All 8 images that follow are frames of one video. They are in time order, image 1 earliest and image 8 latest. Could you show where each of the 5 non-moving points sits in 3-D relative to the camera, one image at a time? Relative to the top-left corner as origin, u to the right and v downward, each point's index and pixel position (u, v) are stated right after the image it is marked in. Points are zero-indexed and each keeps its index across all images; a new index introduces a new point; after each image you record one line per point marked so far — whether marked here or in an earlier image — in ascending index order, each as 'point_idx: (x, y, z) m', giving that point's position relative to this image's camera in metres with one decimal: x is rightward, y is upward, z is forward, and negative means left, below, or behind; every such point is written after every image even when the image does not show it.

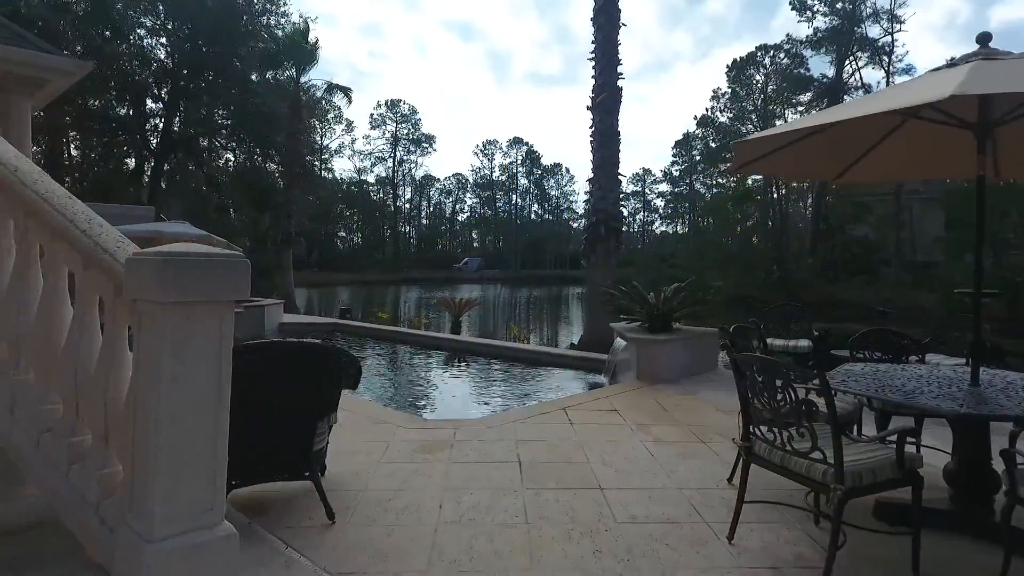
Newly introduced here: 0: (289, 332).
0: (-4.2, -0.9, +11.9) m
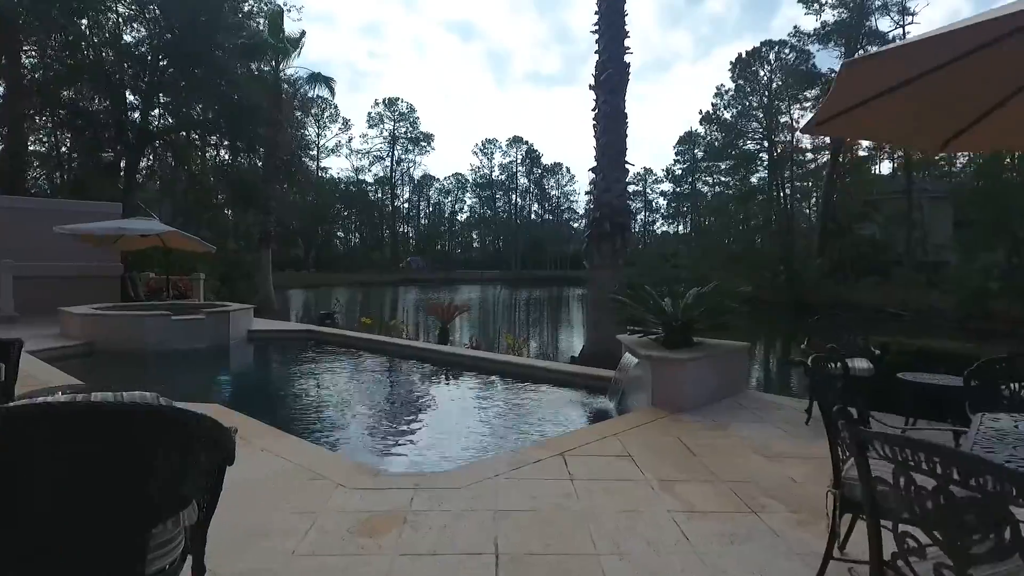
0: (-4.3, -0.9, +10.8) m
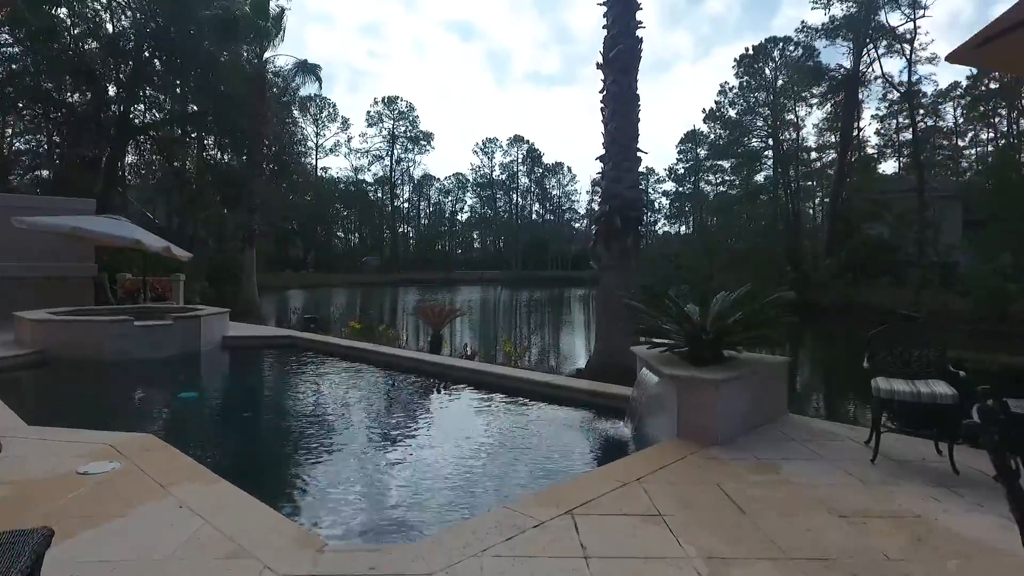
0: (-4.3, -0.9, +9.9) m
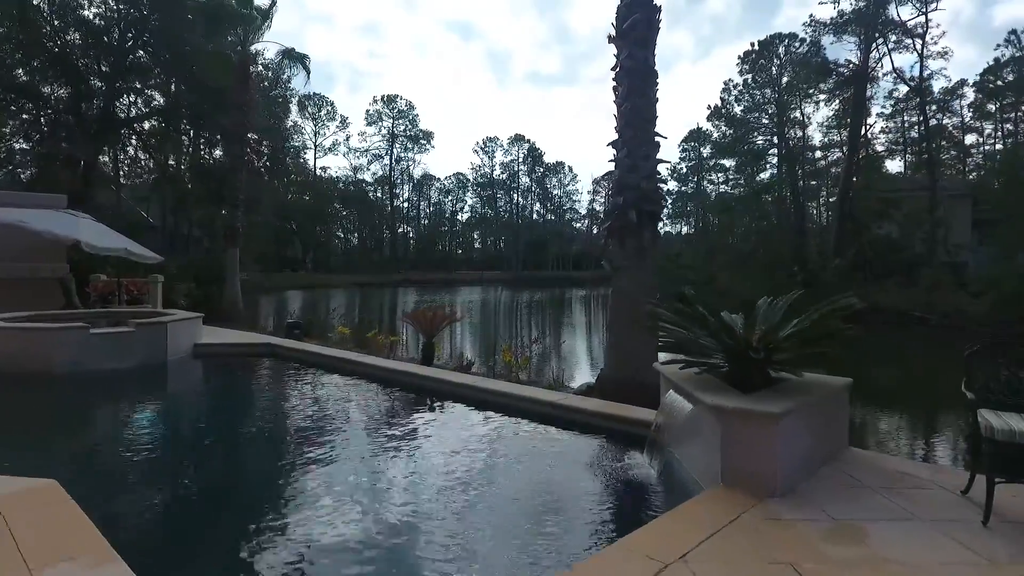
0: (-4.3, -1.0, +9.0) m
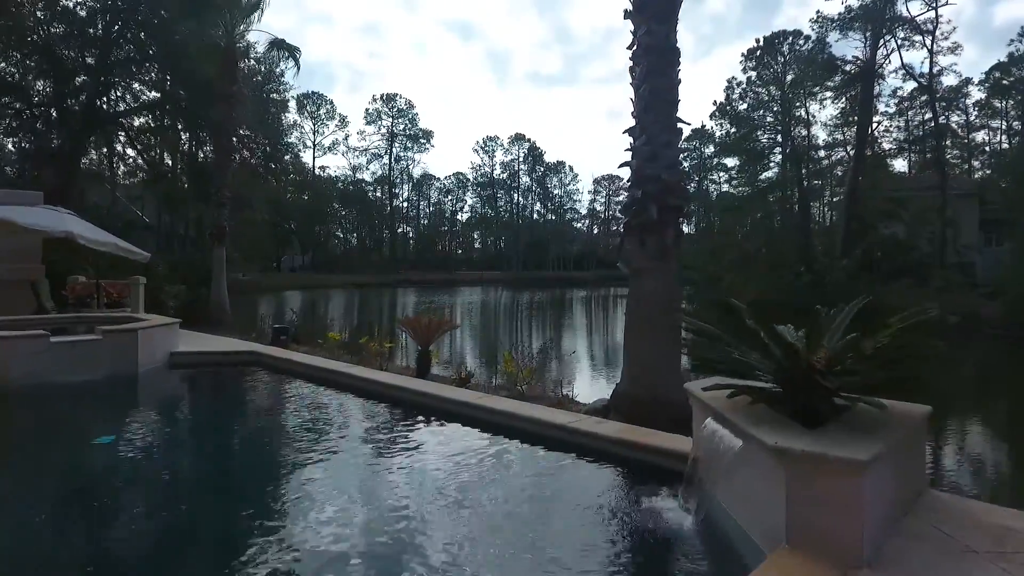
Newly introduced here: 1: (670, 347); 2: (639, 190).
0: (-4.3, -1.0, +8.4) m
1: (+1.3, -0.5, +5.4) m
2: (+1.1, +0.9, +5.6) m
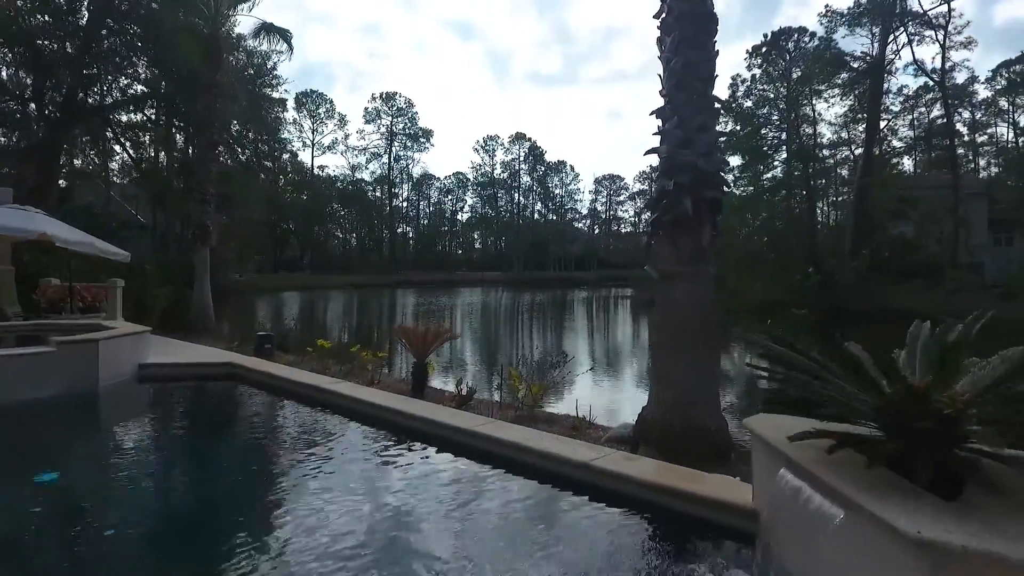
0: (-4.2, -1.1, +7.5) m
1: (+1.4, -0.6, +4.6) m
2: (+1.2, +0.8, +4.8) m
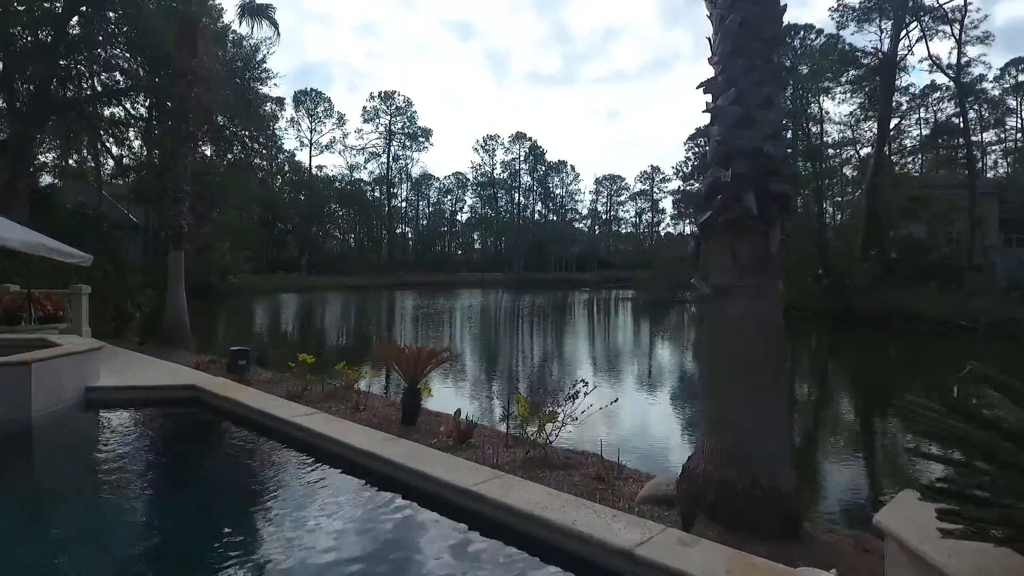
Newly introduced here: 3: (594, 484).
0: (-4.2, -1.2, +6.5) m
1: (+1.5, -0.7, +3.6) m
2: (+1.3, +0.7, +3.8) m
3: (+0.5, -1.3, +4.2) m
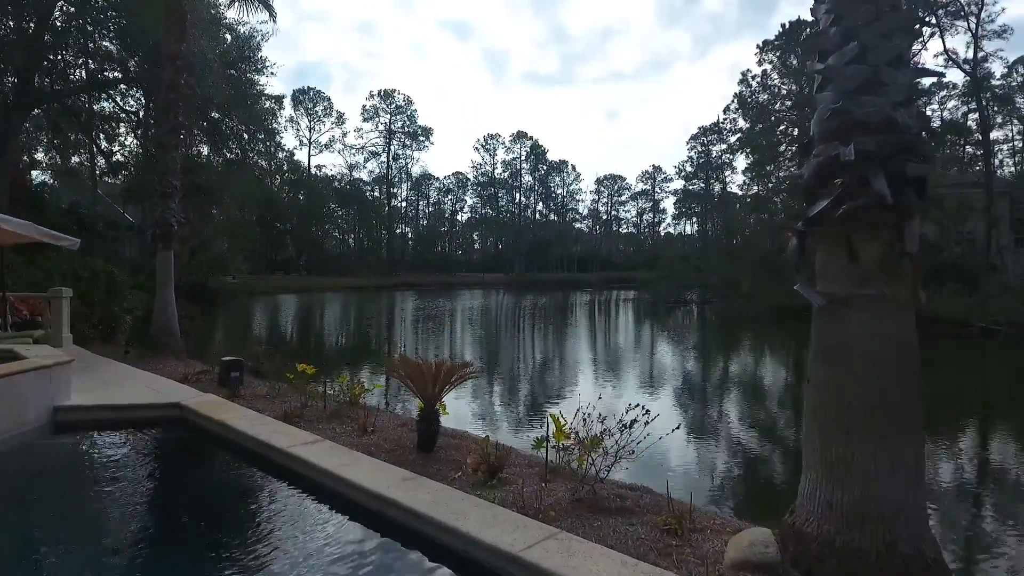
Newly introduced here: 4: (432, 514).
0: (-3.9, -1.2, +5.7) m
1: (+1.7, -0.7, +2.8) m
2: (+1.5, +0.7, +3.0) m
3: (+0.8, -1.3, +3.3) m
4: (-0.3, -1.3, +3.6) m
